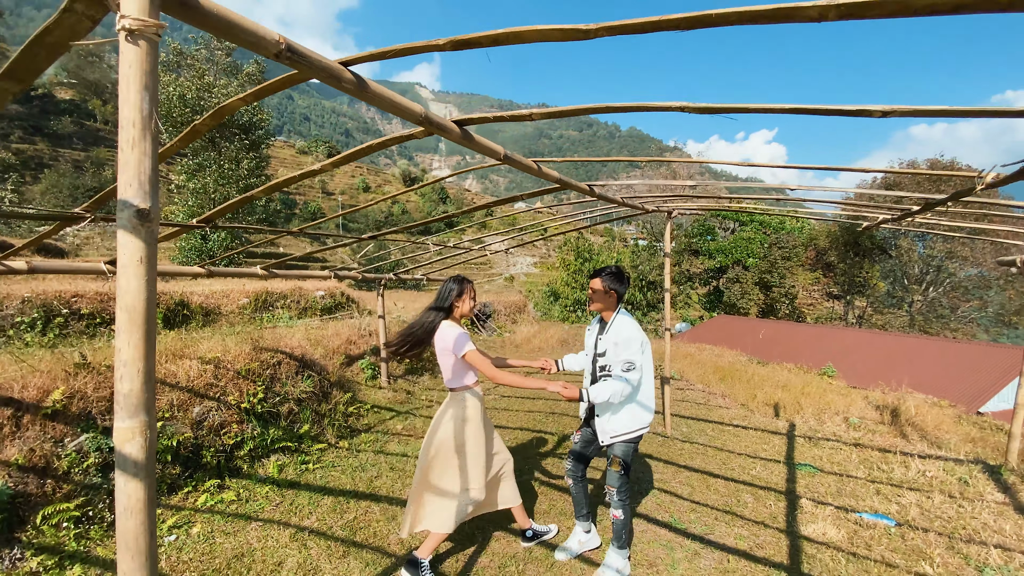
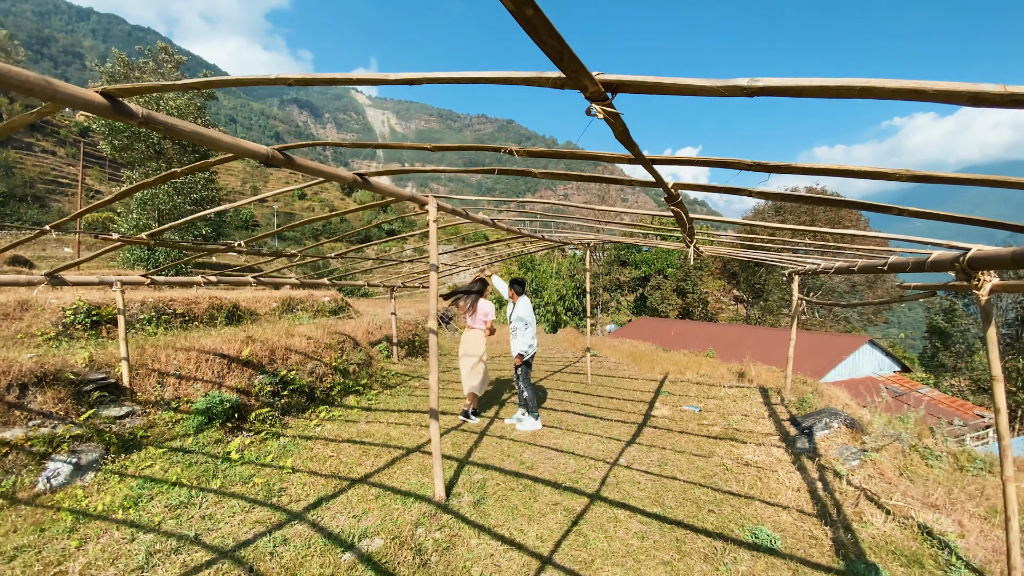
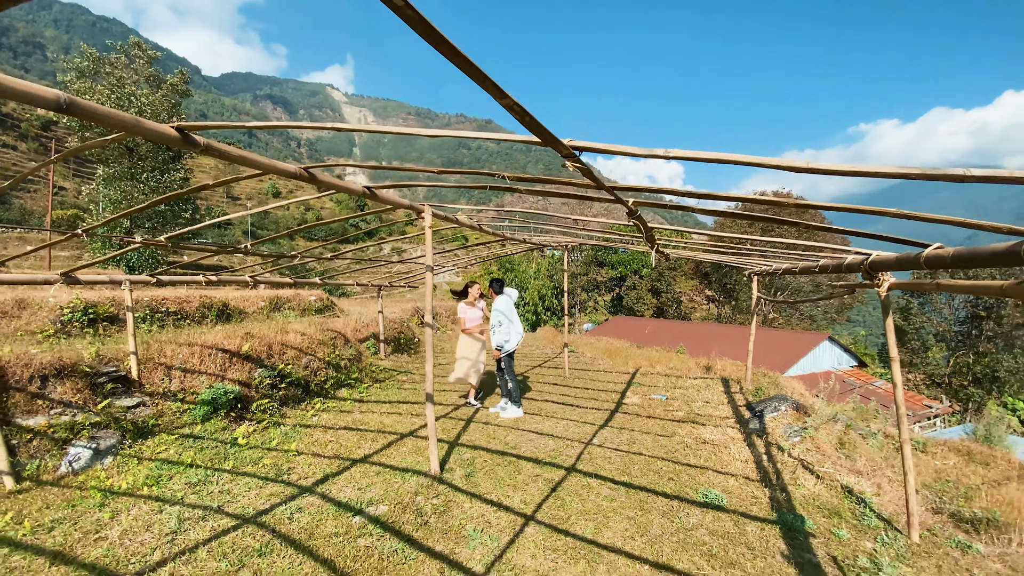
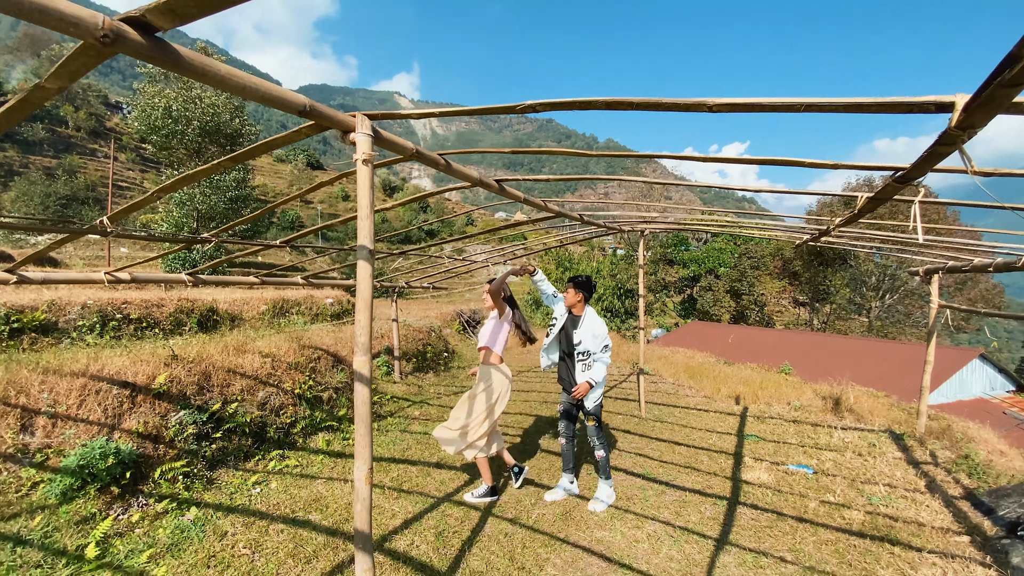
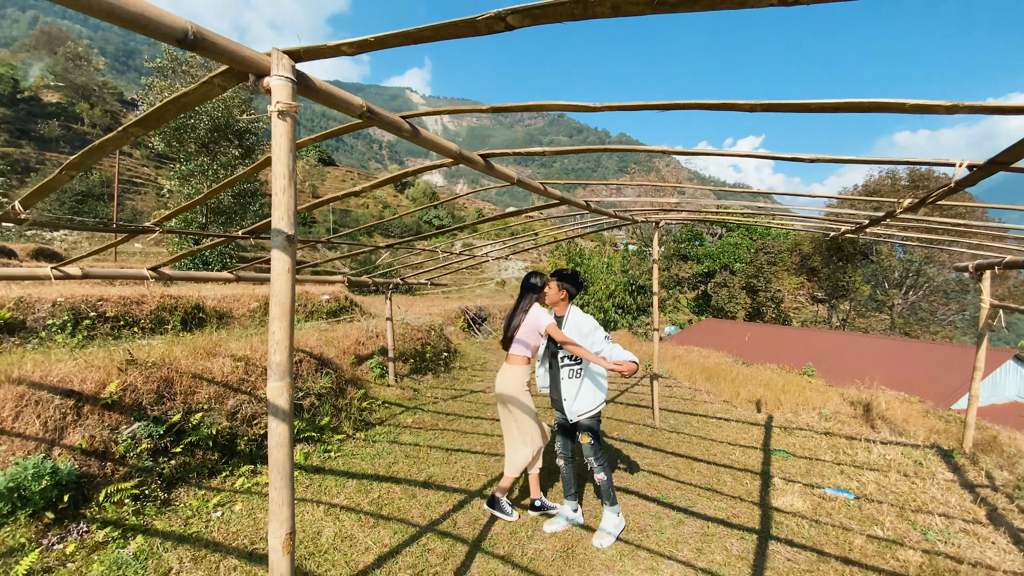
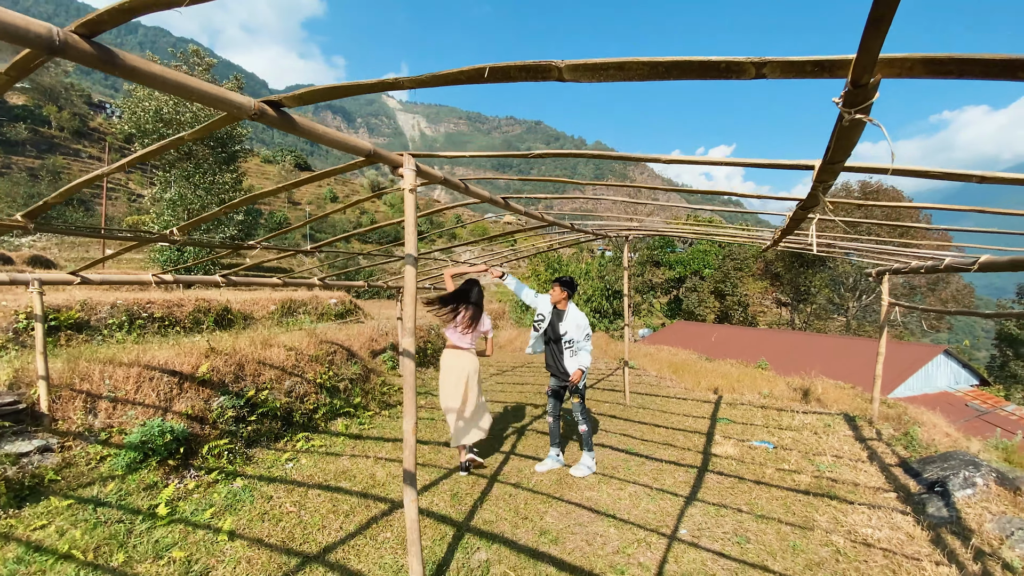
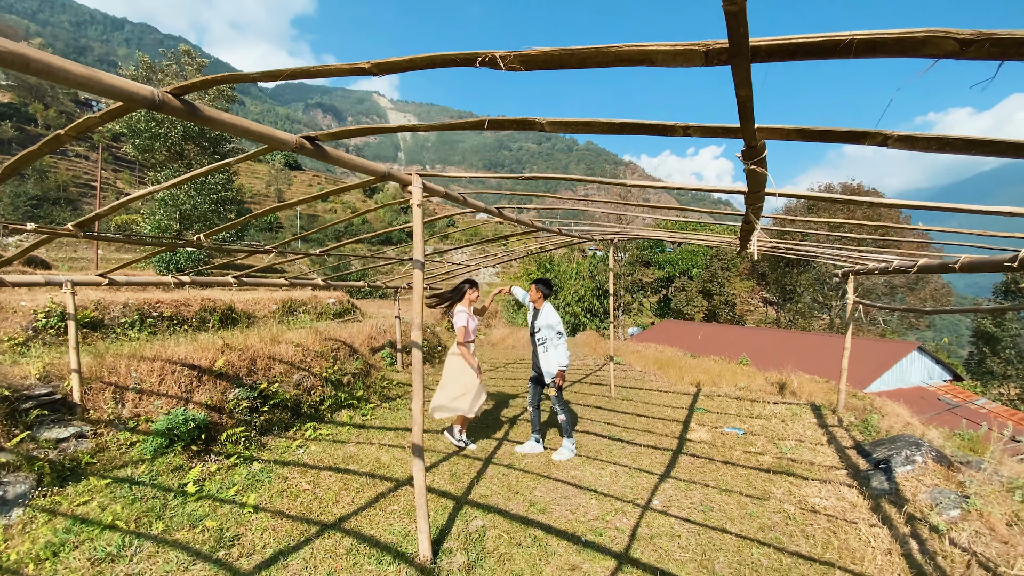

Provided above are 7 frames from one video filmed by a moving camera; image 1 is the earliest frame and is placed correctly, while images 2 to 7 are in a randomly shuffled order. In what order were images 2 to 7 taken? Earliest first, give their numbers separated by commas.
5, 4, 6, 7, 2, 3
